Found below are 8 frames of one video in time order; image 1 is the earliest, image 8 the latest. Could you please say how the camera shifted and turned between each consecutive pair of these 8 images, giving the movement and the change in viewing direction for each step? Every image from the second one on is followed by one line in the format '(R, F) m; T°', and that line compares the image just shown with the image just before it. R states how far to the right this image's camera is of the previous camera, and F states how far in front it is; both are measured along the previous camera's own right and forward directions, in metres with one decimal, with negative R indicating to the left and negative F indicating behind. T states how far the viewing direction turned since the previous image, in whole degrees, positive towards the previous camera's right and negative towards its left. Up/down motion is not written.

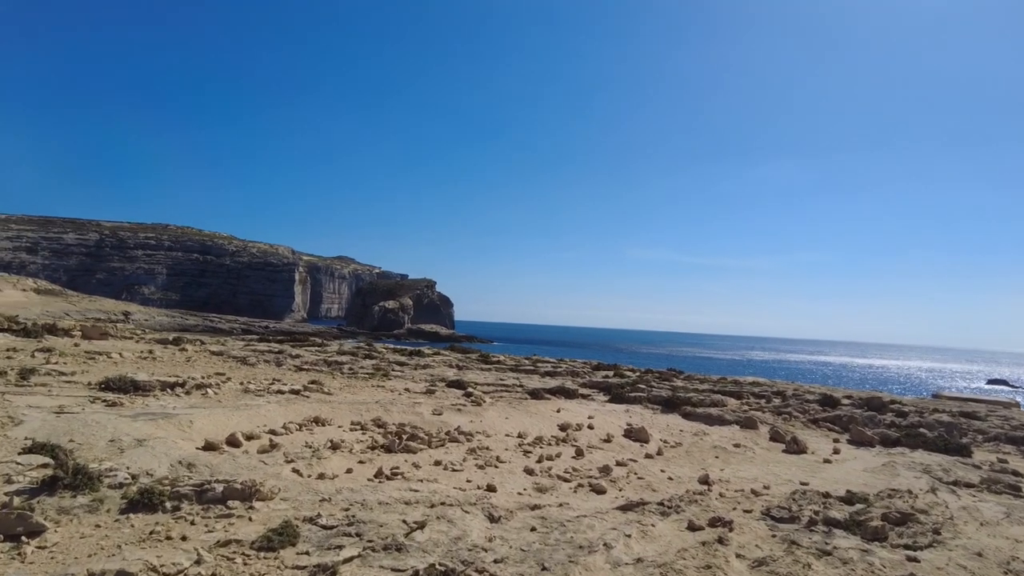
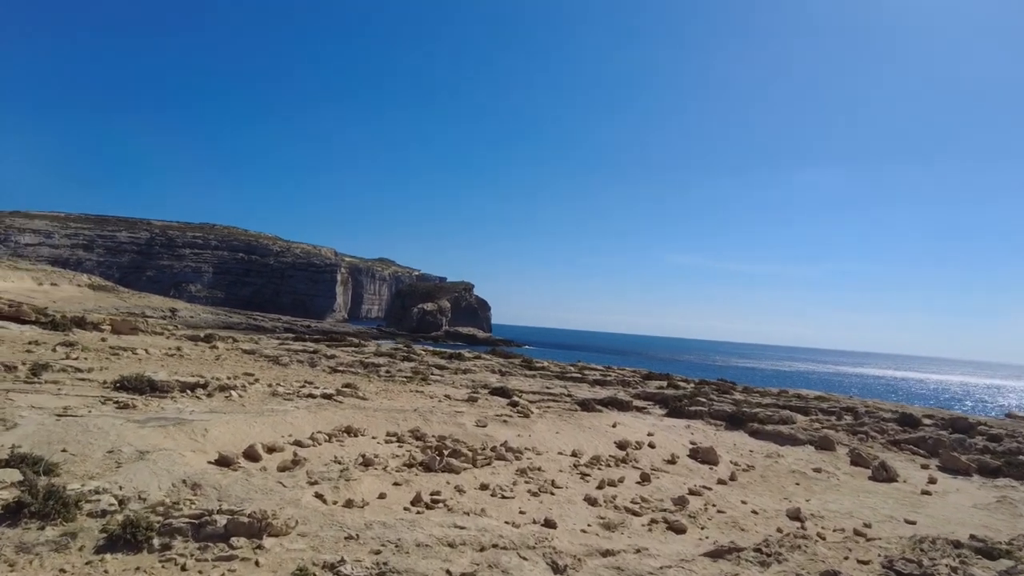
(-0.5, +1.9) m; -5°
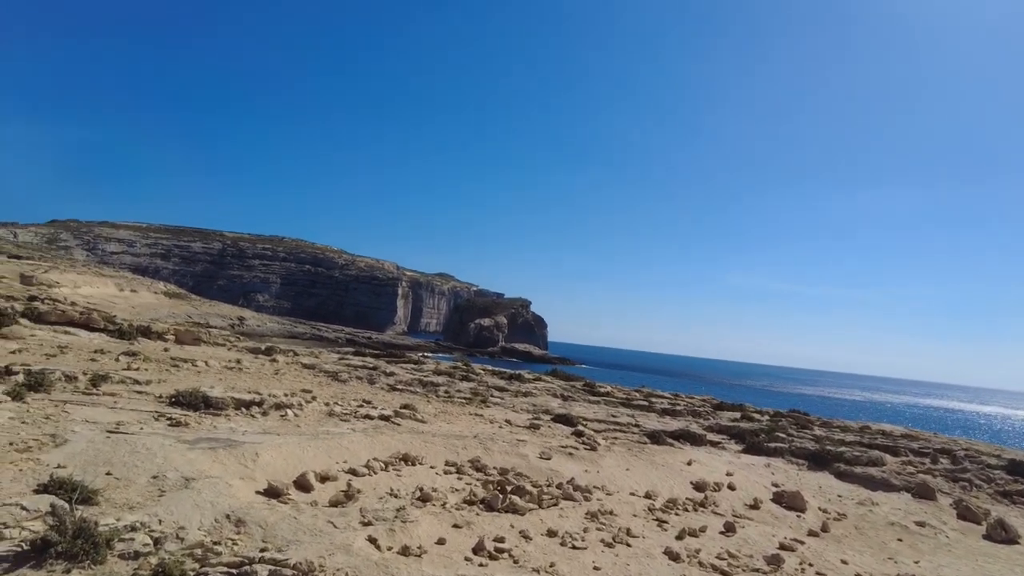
(-0.5, +1.1) m; -6°
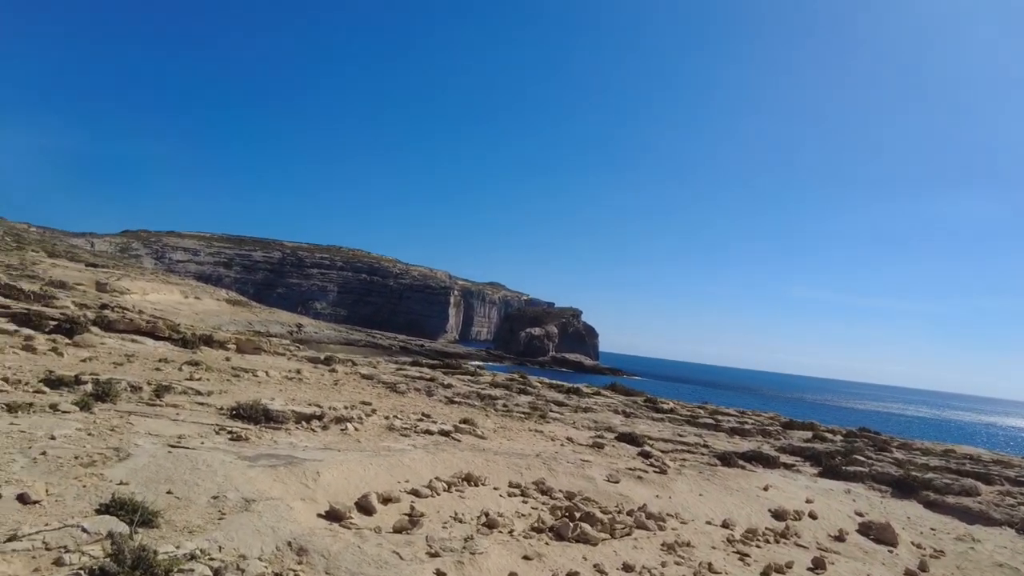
(-0.5, +0.7) m; -5°
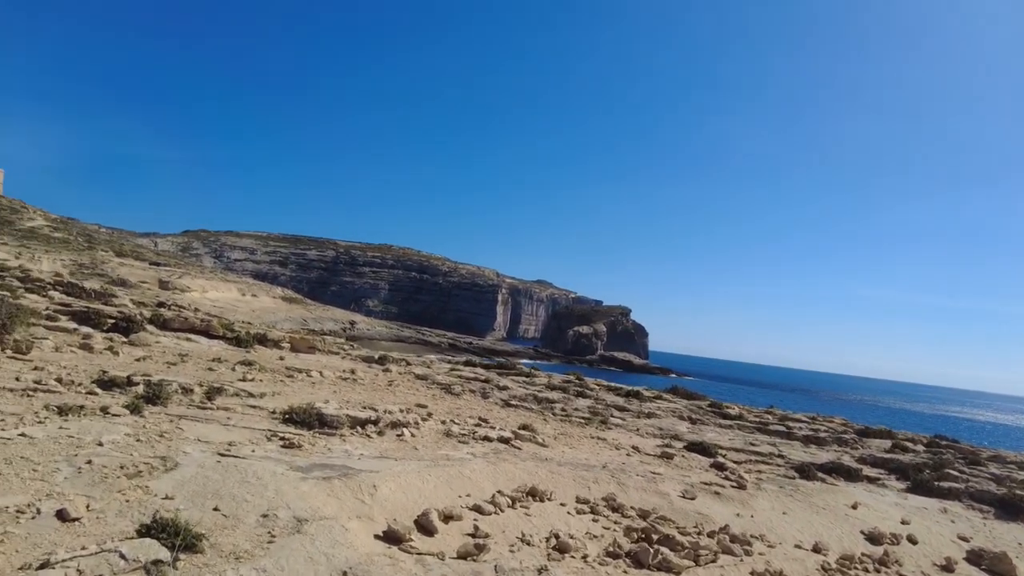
(-0.5, +0.9) m; -5°
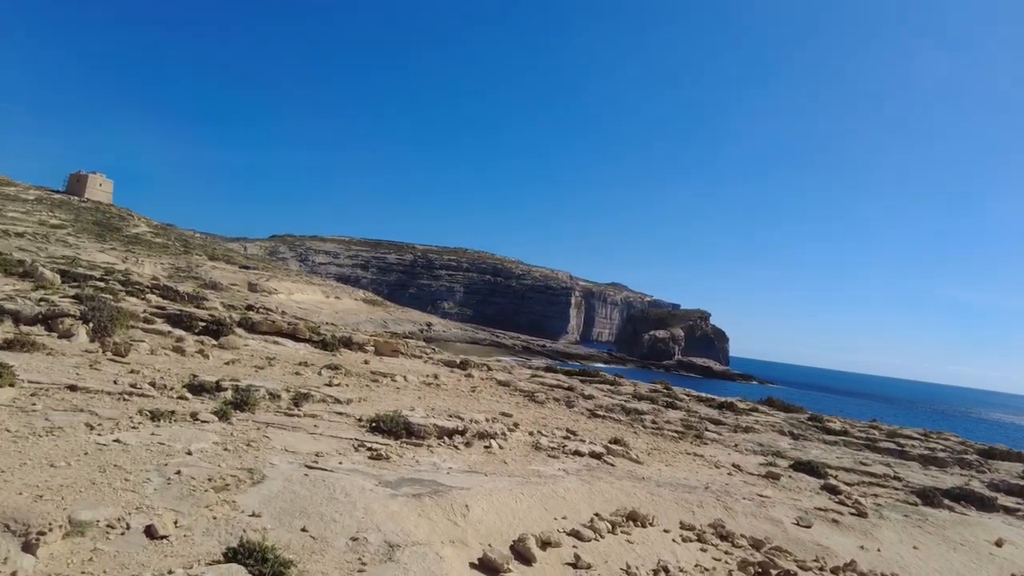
(-0.6, +0.7) m; -7°
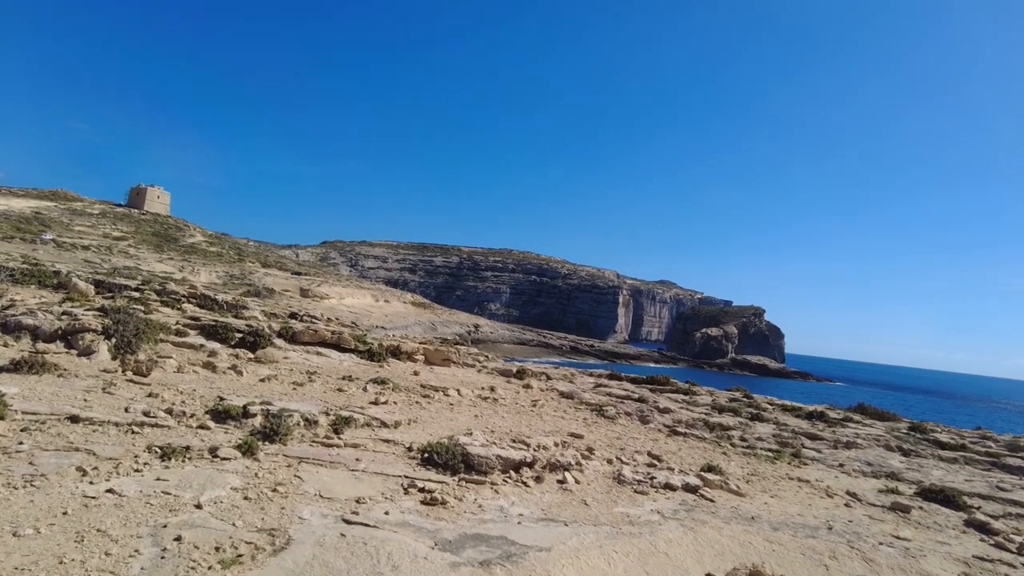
(-0.5, +1.7) m; -5°
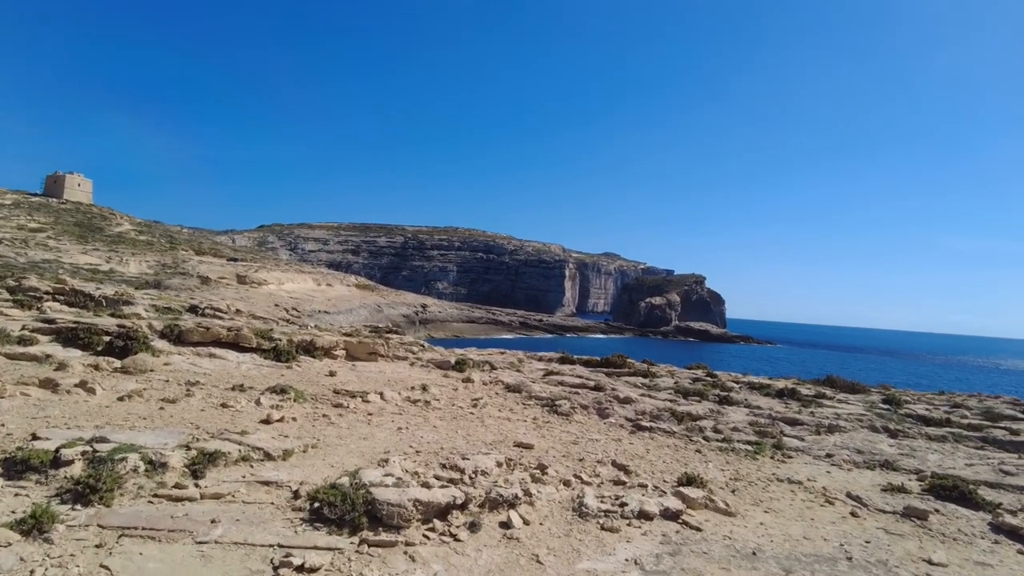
(+0.5, +2.1) m; +4°
